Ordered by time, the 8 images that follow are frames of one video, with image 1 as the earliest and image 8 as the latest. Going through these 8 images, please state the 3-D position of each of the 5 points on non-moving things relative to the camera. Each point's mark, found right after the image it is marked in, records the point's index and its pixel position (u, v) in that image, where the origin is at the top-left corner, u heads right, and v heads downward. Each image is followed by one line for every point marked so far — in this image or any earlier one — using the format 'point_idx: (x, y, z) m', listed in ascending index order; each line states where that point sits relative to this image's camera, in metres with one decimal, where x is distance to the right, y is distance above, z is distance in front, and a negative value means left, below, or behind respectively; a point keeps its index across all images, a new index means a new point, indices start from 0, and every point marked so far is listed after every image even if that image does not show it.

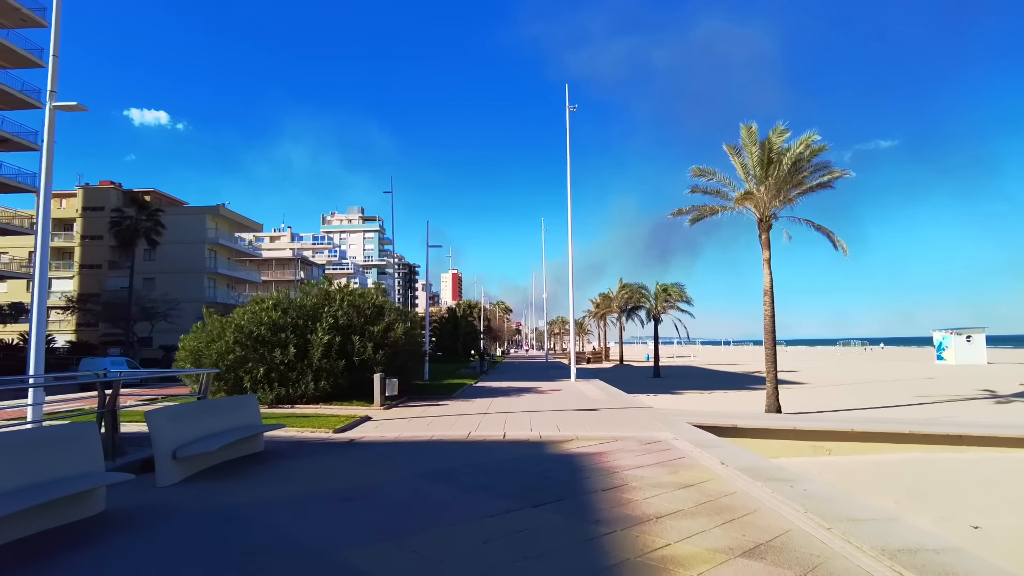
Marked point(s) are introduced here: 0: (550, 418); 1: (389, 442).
0: (+0.9, -3.0, +13.1) m
1: (-2.3, -2.9, +11.0) m
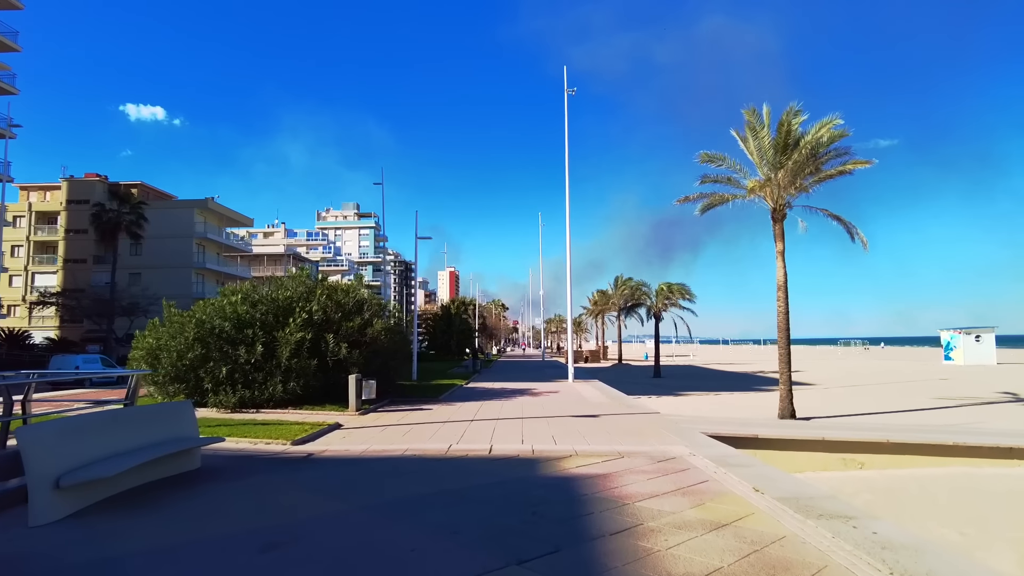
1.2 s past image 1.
0: (+0.7, -2.8, +11.5) m
1: (-2.6, -2.7, +9.3) m
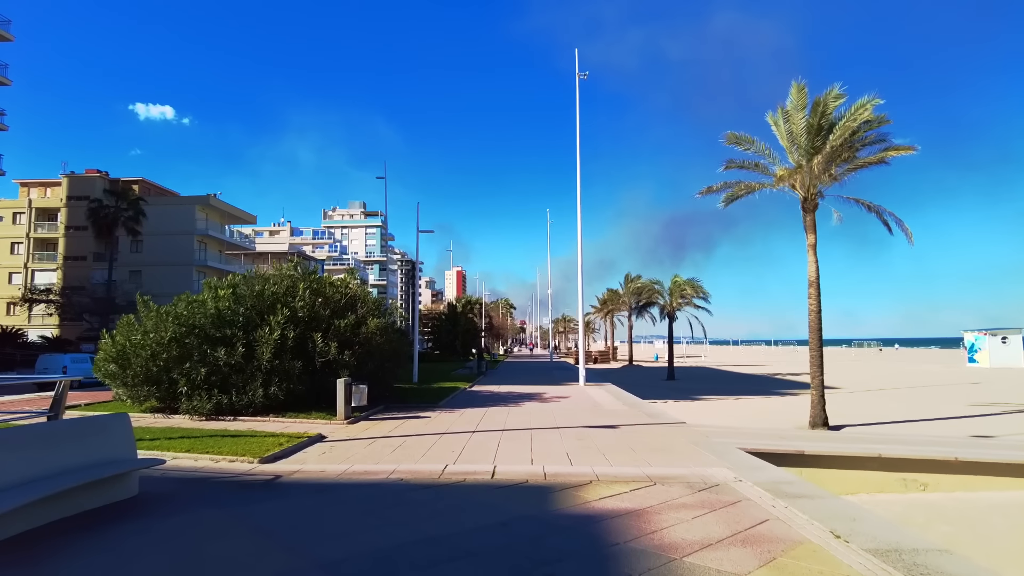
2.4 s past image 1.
0: (+0.8, -2.7, +9.9) m
1: (-2.5, -2.6, +7.7) m
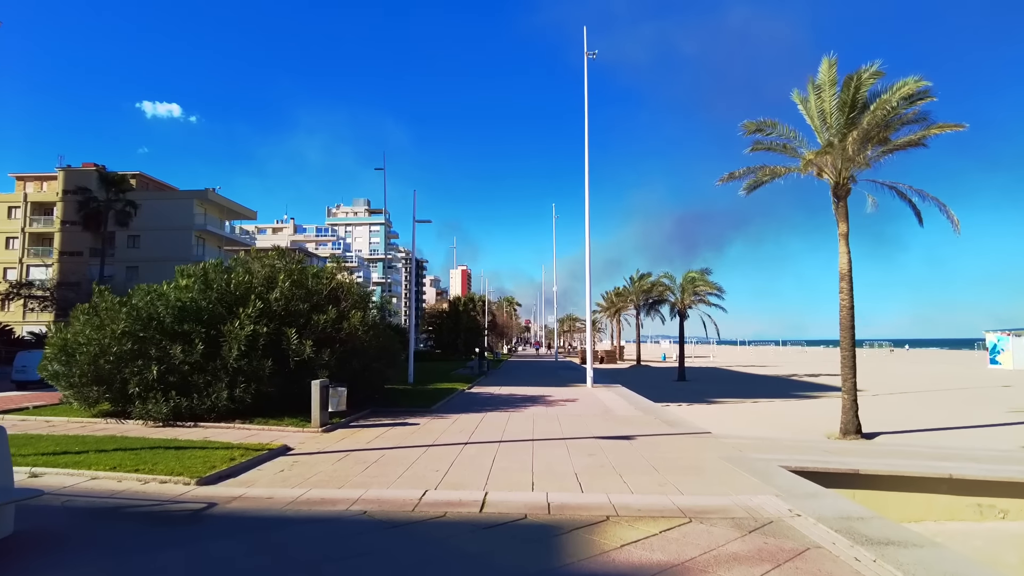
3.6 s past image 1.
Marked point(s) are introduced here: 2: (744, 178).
0: (+0.7, -2.4, +8.2) m
1: (-2.5, -2.4, +6.1) m
2: (+7.2, +3.5, +17.9) m
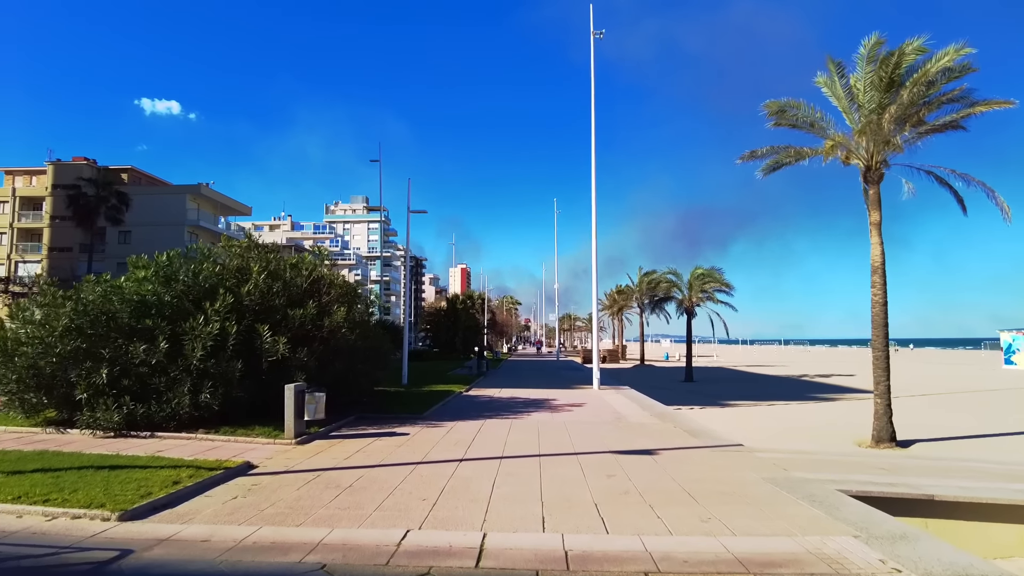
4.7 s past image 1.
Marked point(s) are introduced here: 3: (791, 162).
0: (+0.8, -2.3, +6.7) m
1: (-2.5, -2.2, +4.6) m
2: (+7.2, +3.6, +16.5) m
3: (+8.2, +3.7, +16.9) m
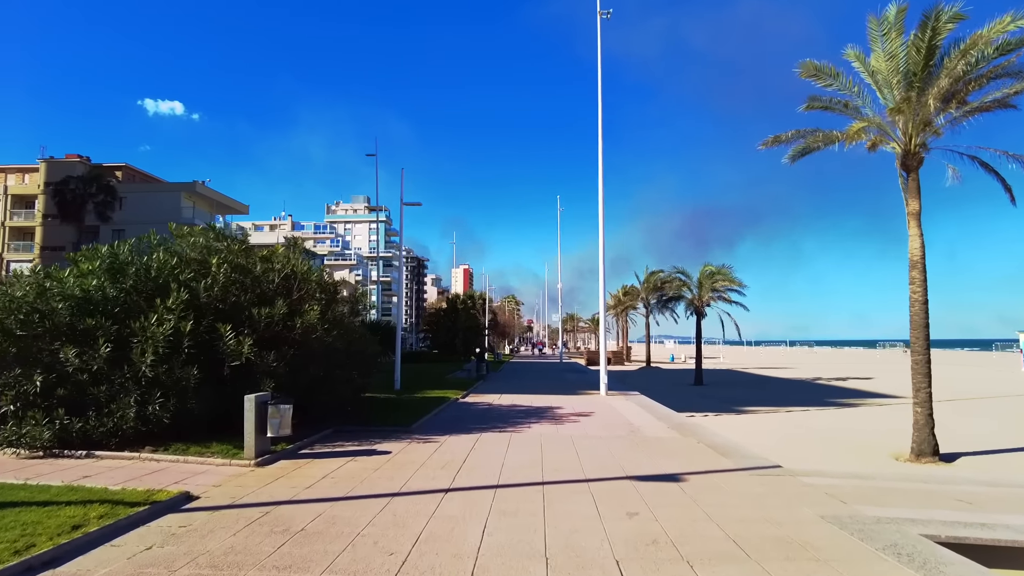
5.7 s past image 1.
0: (+0.8, -2.2, +5.2) m
1: (-2.5, -2.1, +3.2) m
2: (+7.2, +3.7, +15.0) m
3: (+8.2, +3.7, +15.4) m
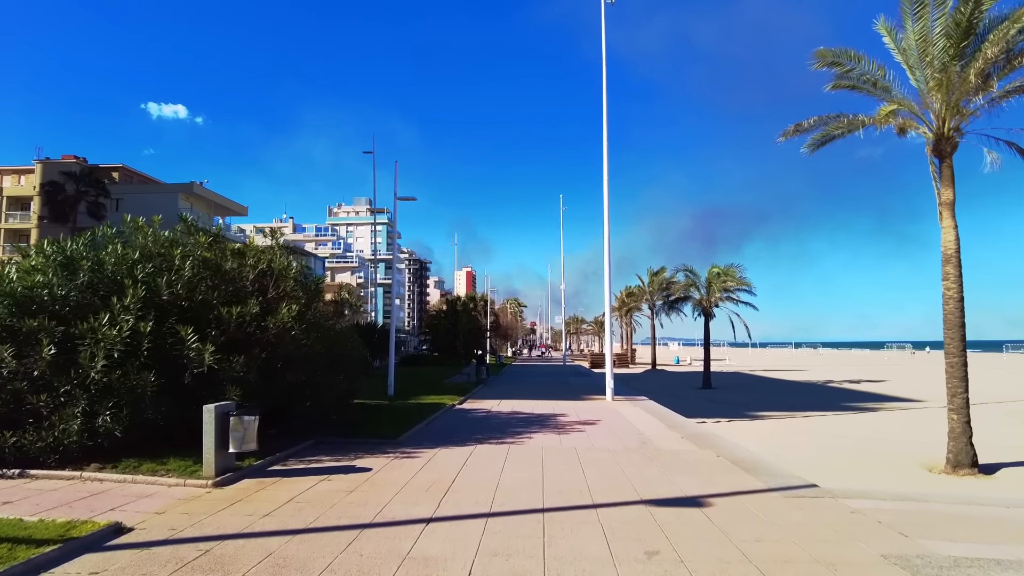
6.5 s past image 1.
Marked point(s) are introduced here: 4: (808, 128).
0: (+0.7, -2.1, +4.1) m
1: (-2.6, -2.0, +2.1) m
2: (+7.2, +3.8, +13.9) m
3: (+8.2, +3.8, +14.2) m
4: (+7.2, +3.9, +14.1) m
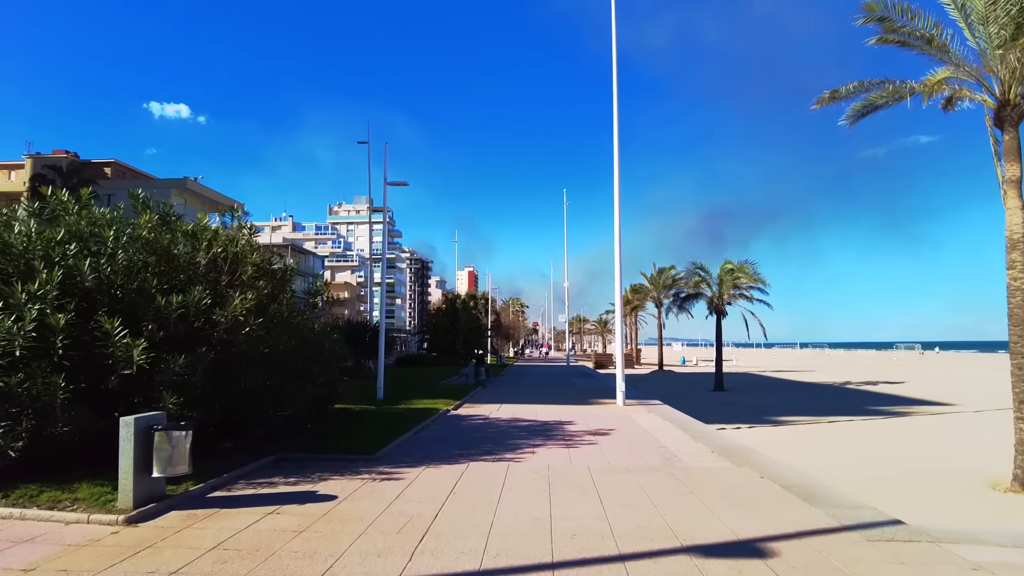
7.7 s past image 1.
0: (+0.7, -1.9, +2.5) m
1: (-2.6, -1.8, +0.4) m
2: (+7.2, +4.0, +12.2) m
3: (+8.2, +4.0, +12.6) m
4: (+7.3, +4.1, +12.5) m
